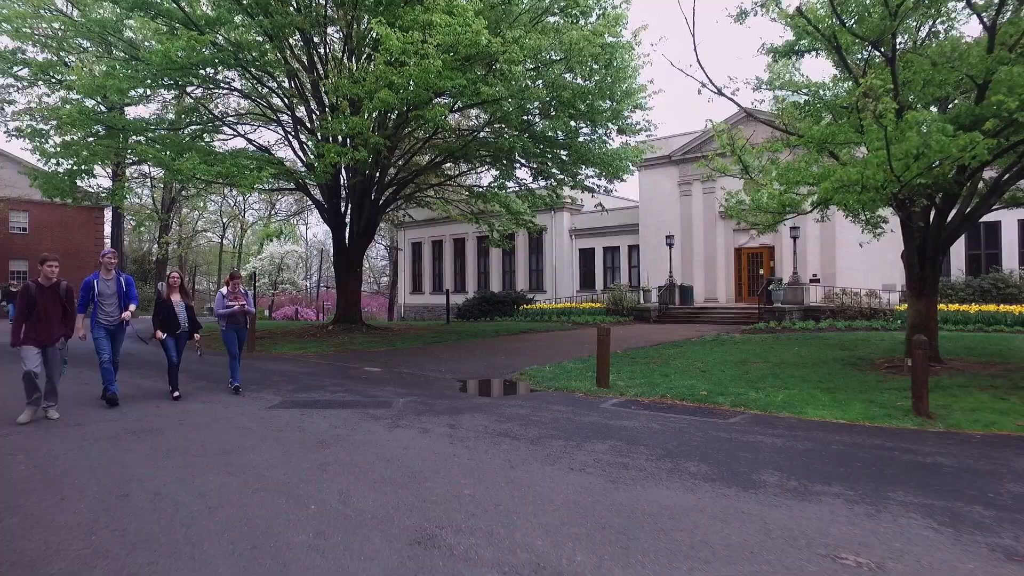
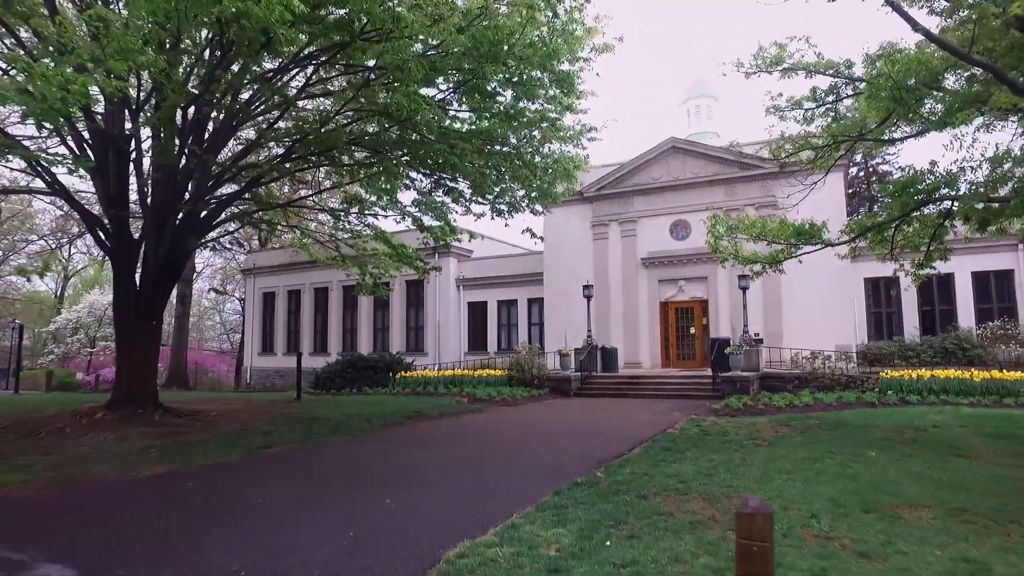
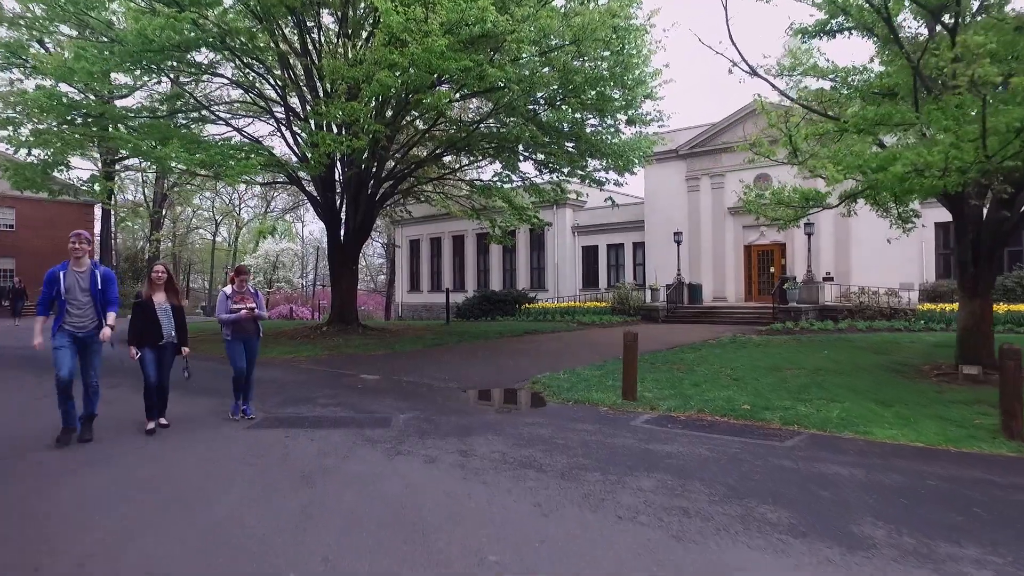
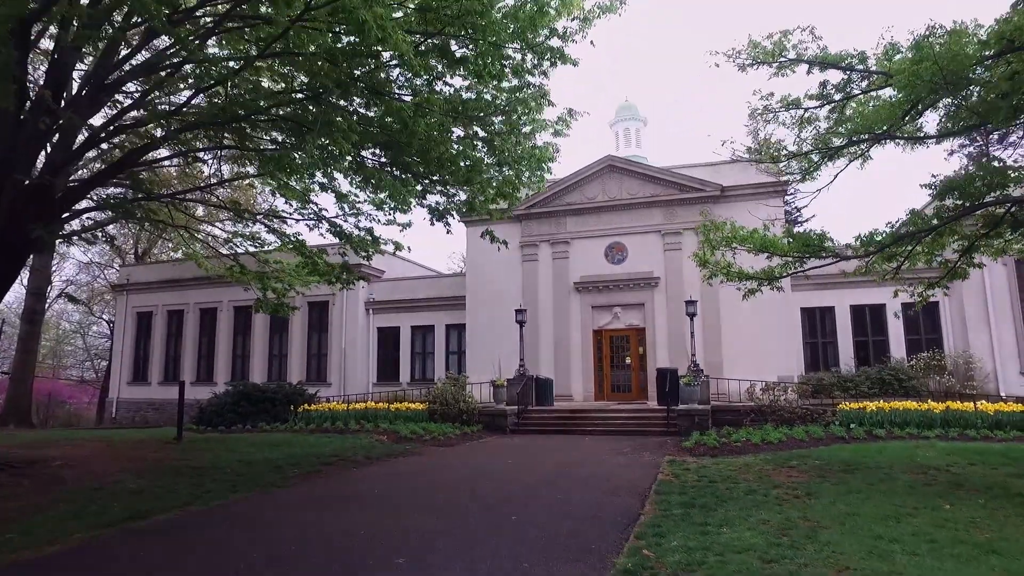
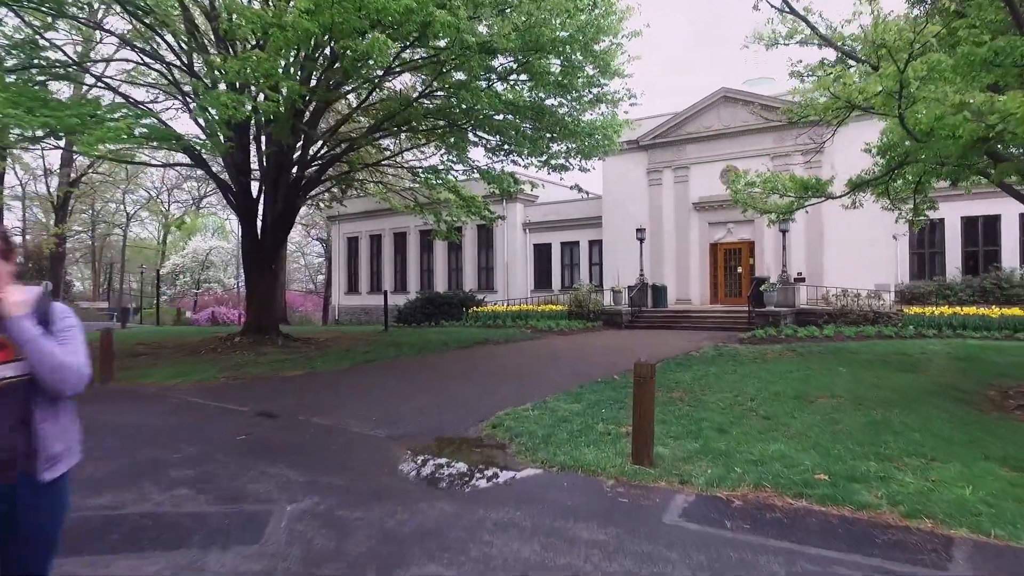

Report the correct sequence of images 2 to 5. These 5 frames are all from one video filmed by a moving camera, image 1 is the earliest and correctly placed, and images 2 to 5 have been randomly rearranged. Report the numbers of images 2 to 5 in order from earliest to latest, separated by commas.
3, 5, 2, 4
